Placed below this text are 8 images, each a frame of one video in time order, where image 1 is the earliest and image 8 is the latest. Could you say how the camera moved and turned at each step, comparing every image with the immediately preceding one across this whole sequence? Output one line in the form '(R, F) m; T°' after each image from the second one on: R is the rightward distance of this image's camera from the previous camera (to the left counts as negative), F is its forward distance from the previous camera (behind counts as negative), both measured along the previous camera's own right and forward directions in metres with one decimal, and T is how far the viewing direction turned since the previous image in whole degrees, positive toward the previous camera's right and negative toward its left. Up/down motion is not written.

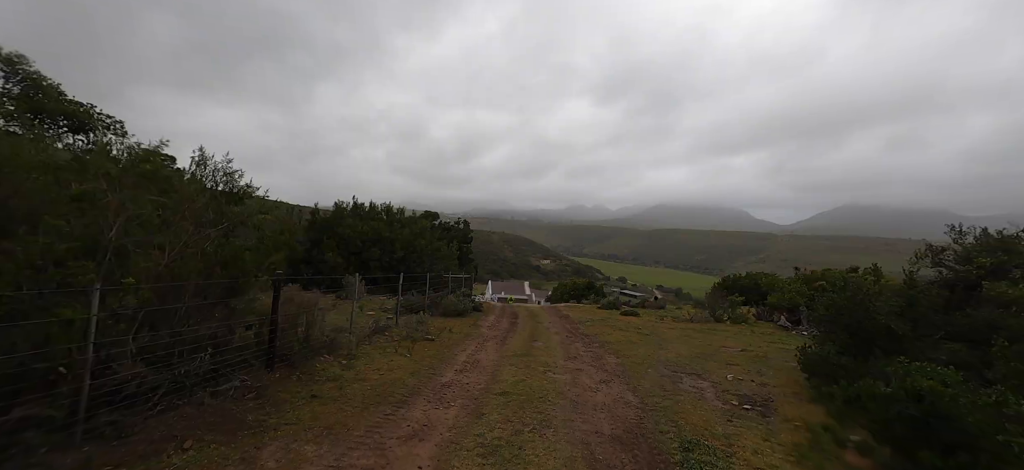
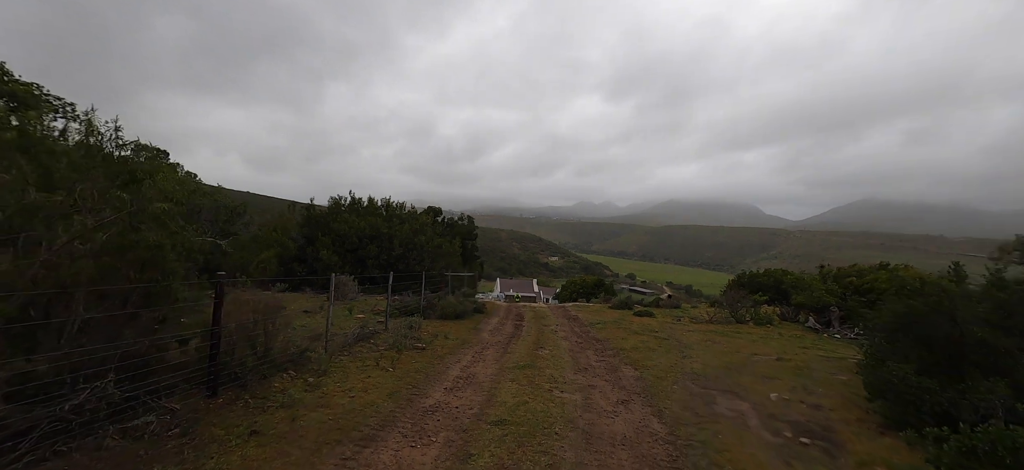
(+0.1, +1.3) m; -1°
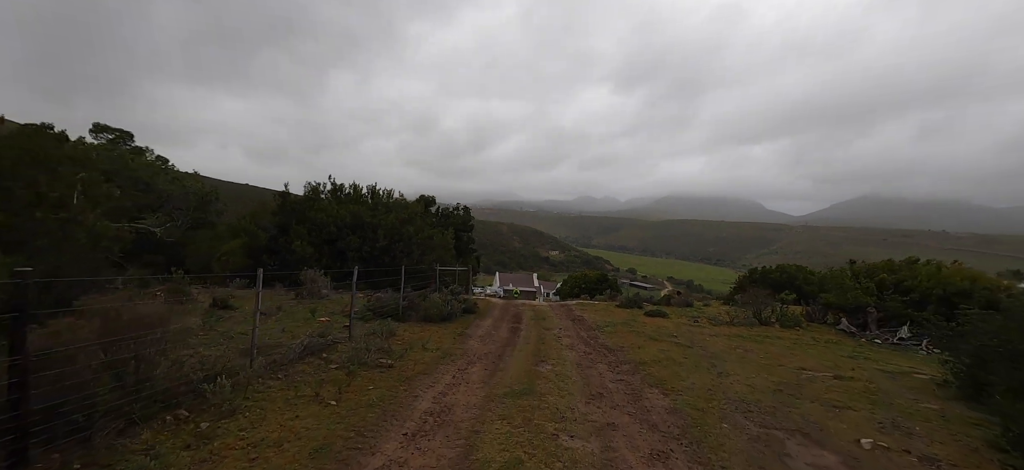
(+0.1, +2.1) m; 0°
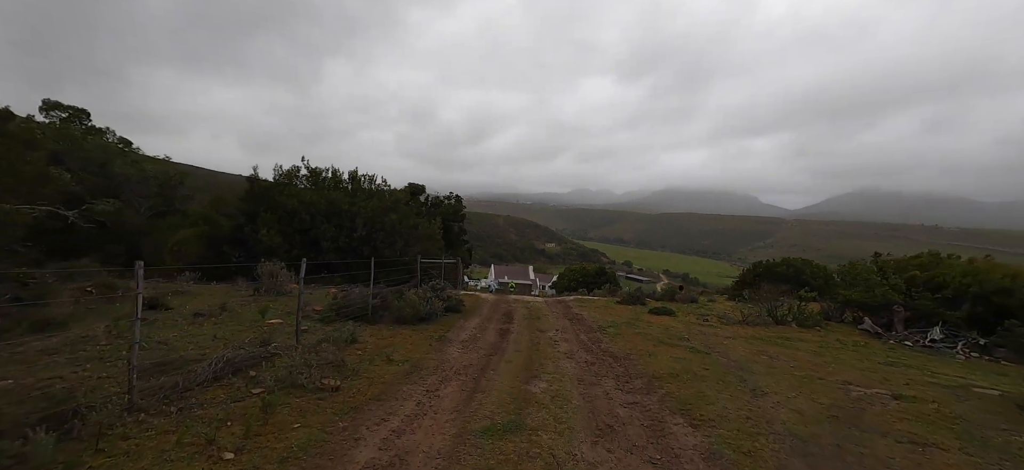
(+0.1, +1.6) m; +1°
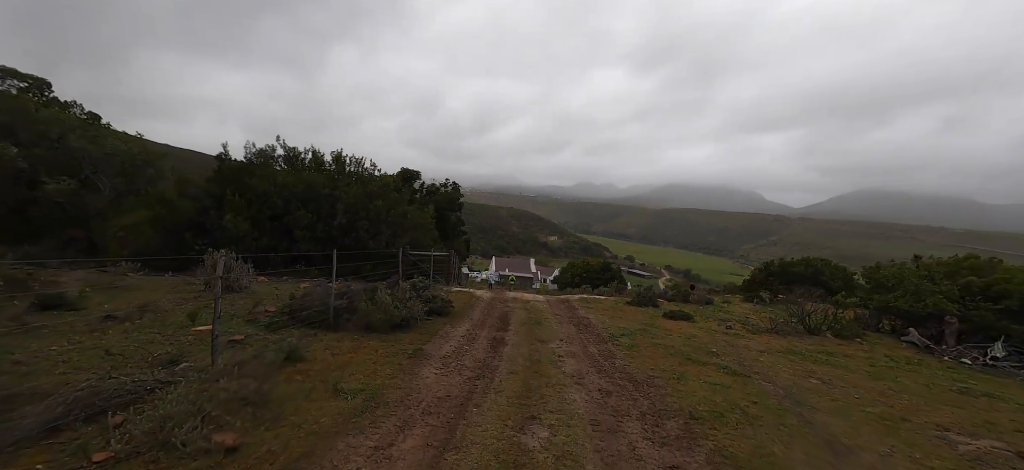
(+0.1, +1.9) m; 0°
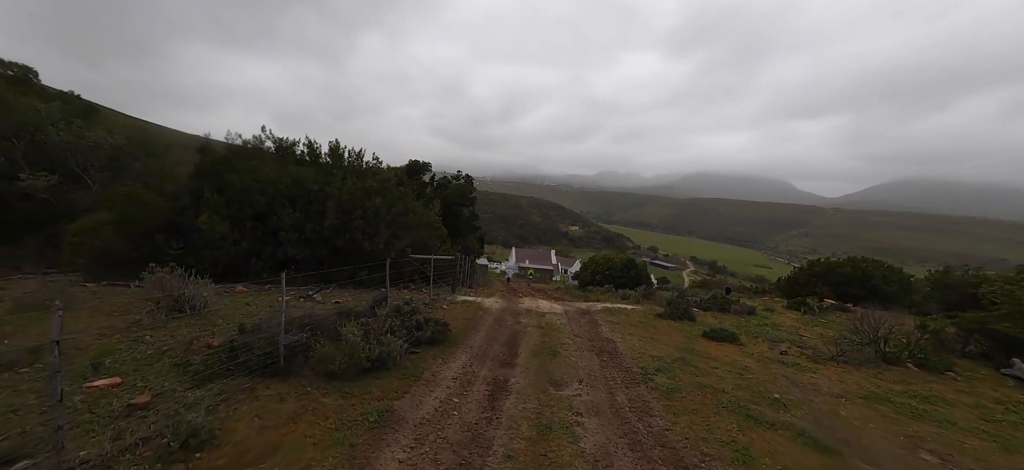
(+0.2, +2.0) m; -3°
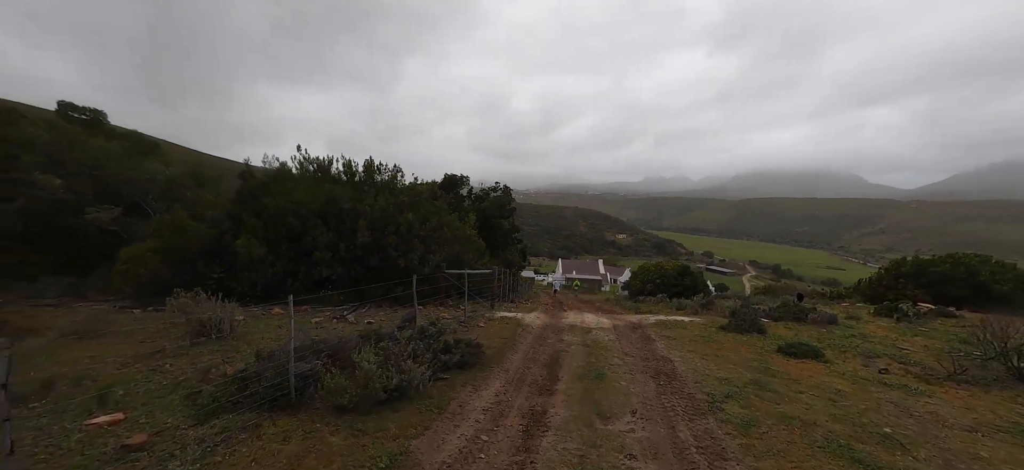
(+0.2, +0.9) m; -6°
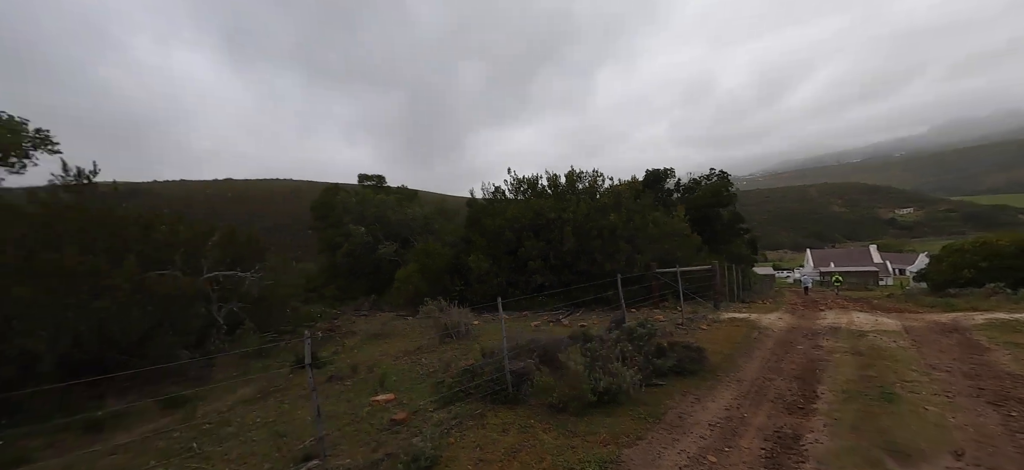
(+0.2, +0.6) m; -27°
